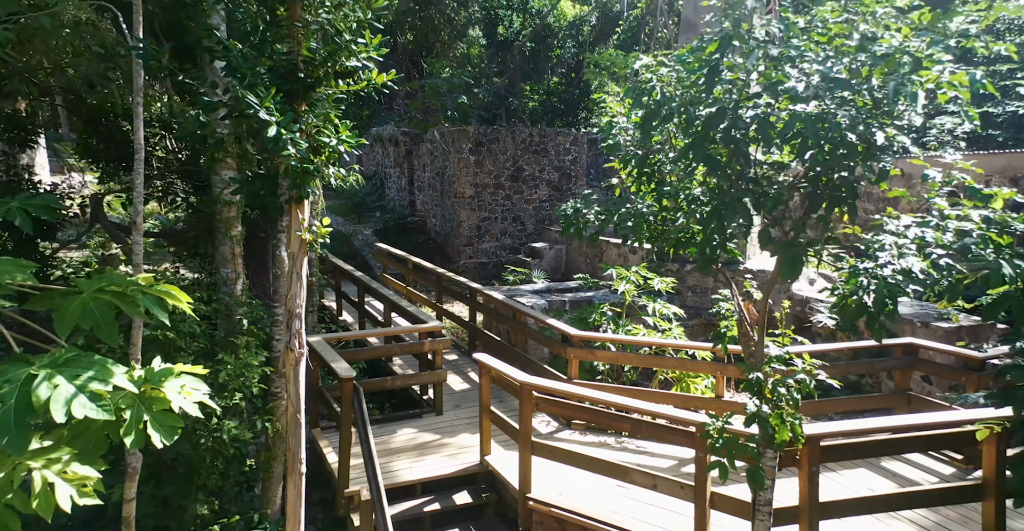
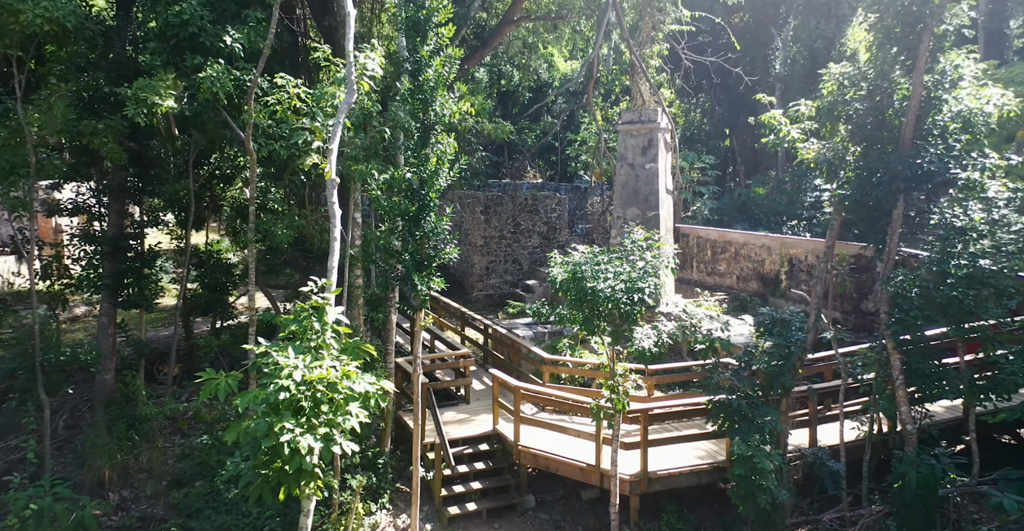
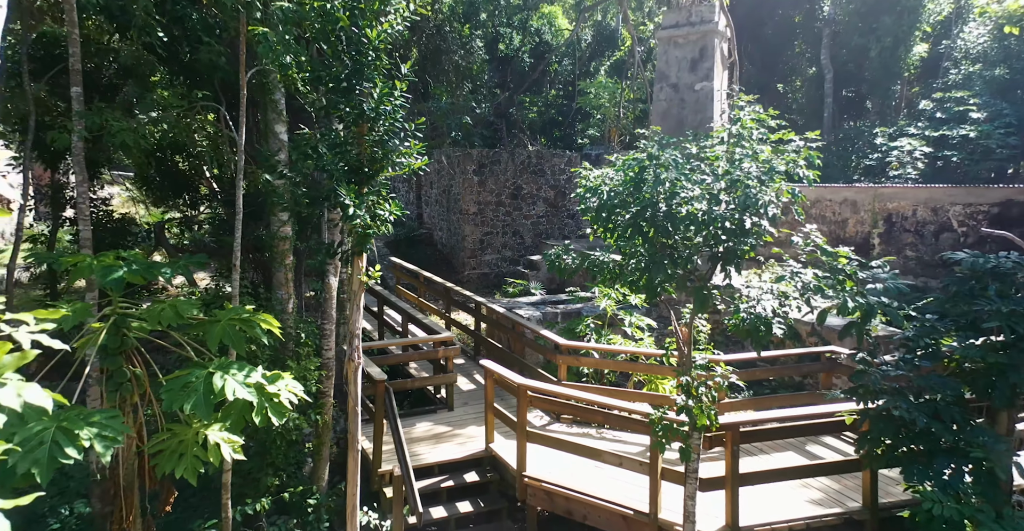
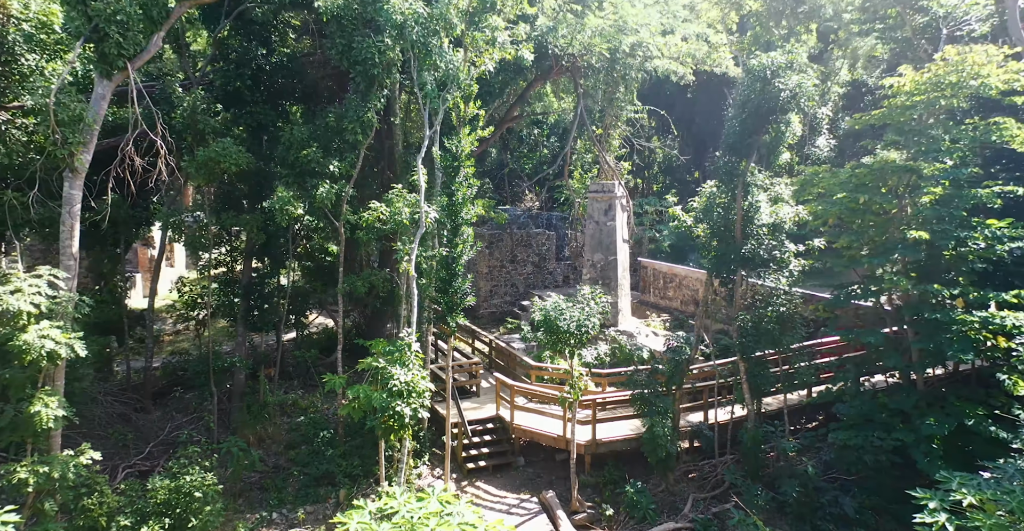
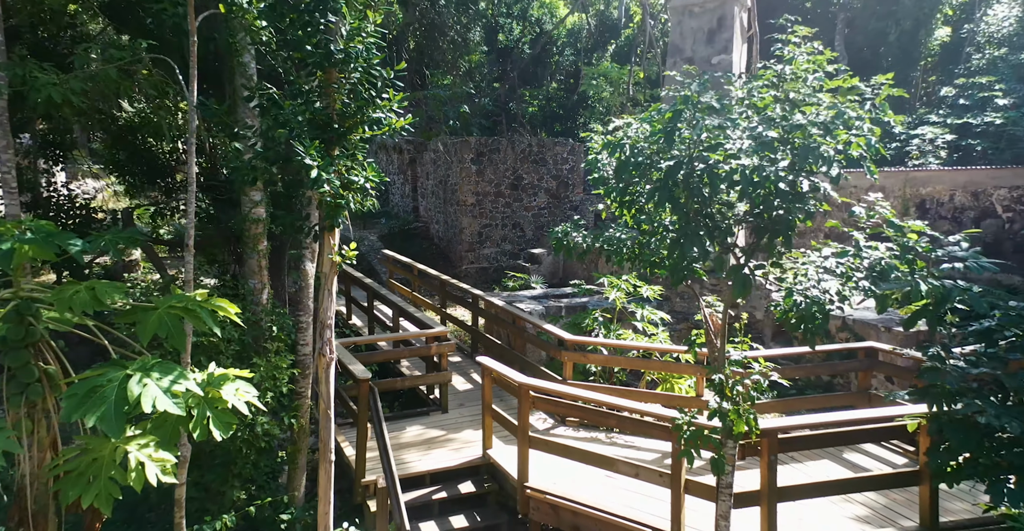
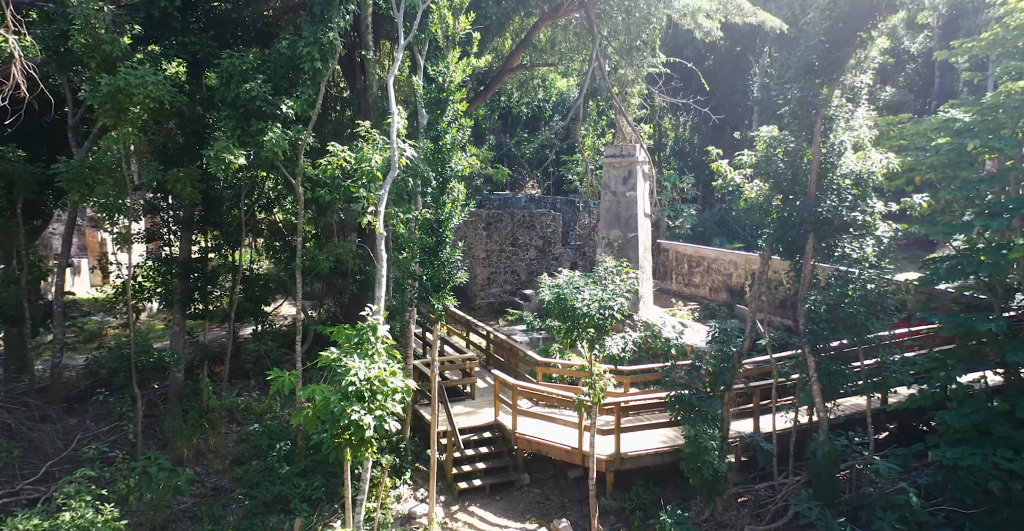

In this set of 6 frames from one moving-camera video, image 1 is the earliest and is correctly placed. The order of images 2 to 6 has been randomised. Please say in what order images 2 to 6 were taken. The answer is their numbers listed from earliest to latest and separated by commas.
5, 3, 2, 6, 4
